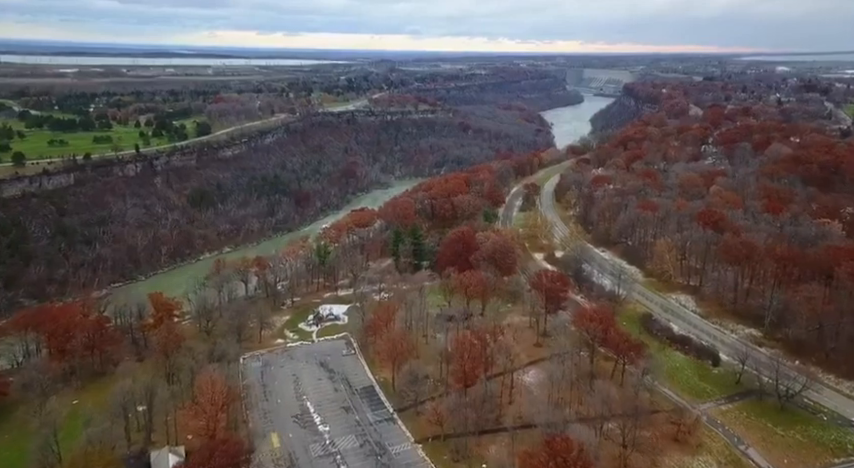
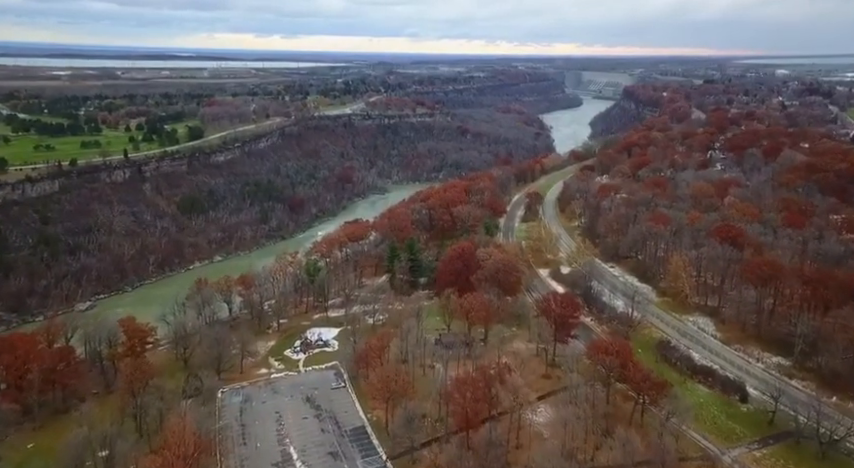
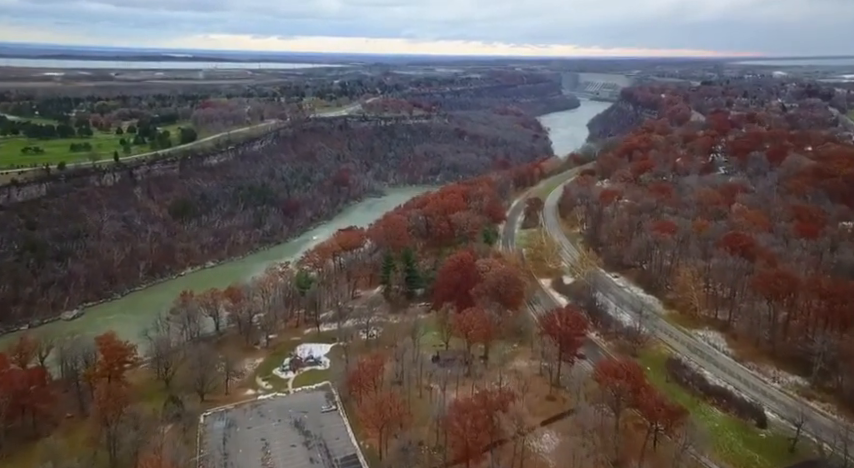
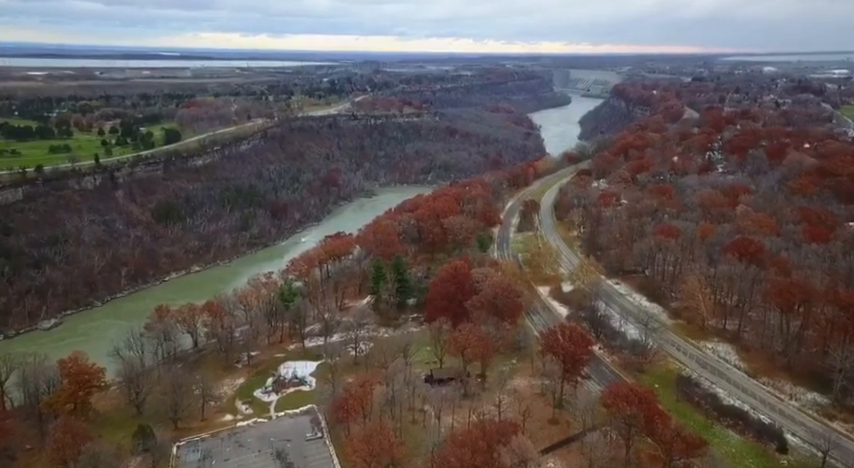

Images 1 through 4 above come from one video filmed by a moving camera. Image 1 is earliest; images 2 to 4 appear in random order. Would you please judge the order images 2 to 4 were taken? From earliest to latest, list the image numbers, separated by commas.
2, 3, 4
